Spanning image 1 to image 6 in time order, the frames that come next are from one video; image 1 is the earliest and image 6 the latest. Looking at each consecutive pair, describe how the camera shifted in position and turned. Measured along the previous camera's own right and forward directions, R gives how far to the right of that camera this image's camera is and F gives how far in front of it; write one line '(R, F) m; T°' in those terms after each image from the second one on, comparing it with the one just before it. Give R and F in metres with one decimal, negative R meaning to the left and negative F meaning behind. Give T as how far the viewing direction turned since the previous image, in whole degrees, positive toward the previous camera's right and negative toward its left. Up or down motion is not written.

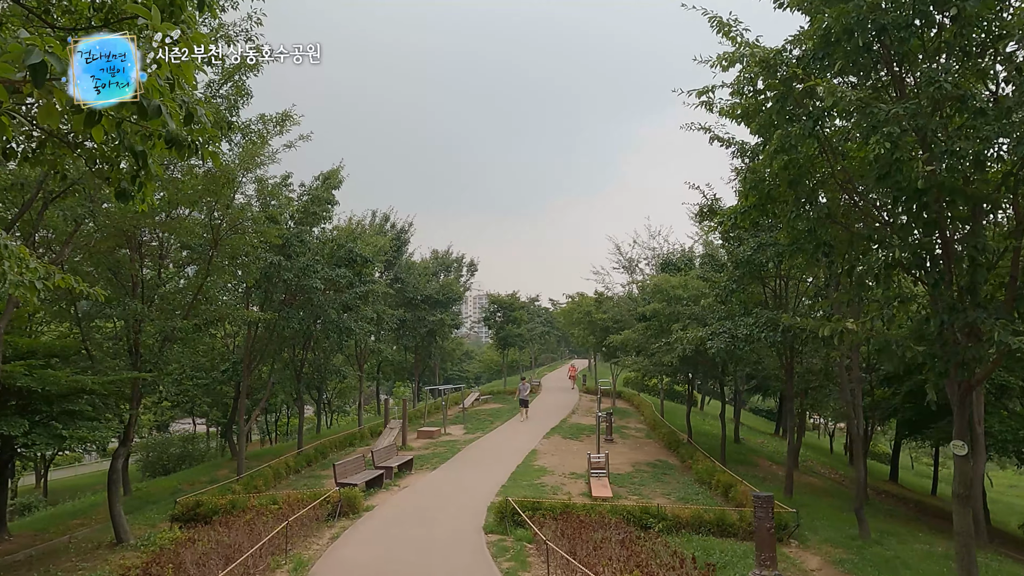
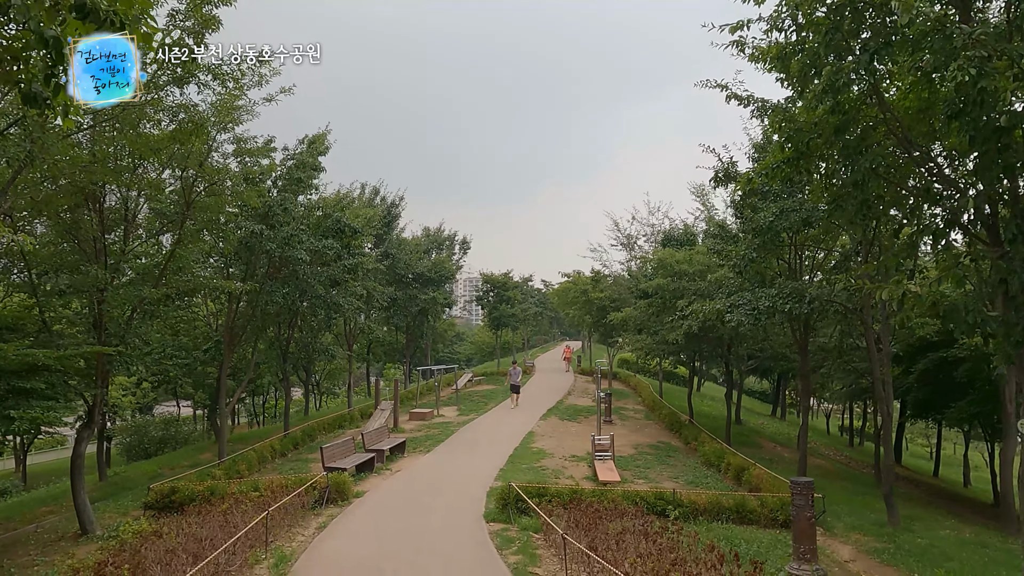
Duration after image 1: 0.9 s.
(-0.2, +0.9) m; +1°
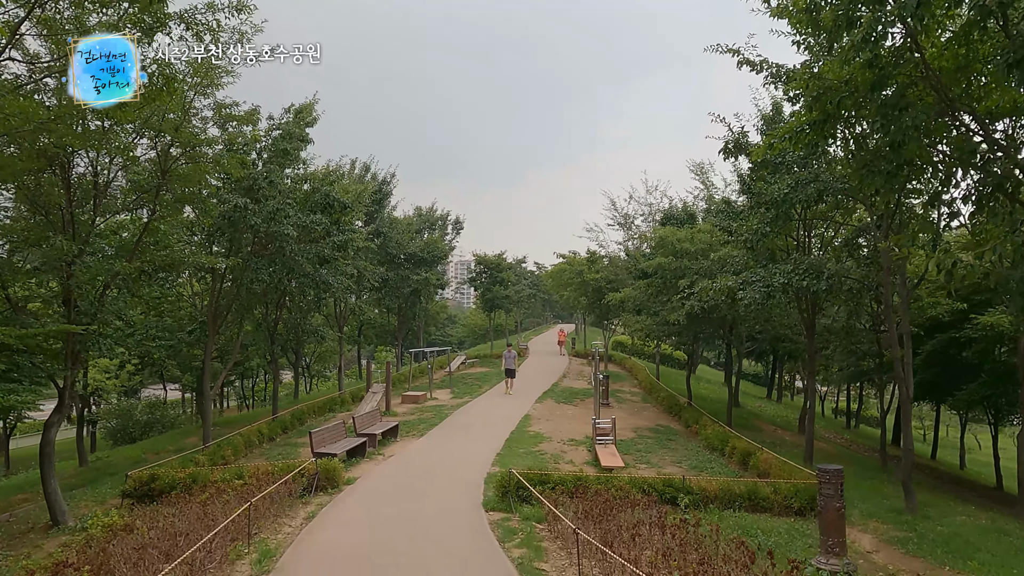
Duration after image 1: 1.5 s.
(-0.1, +0.6) m; +1°
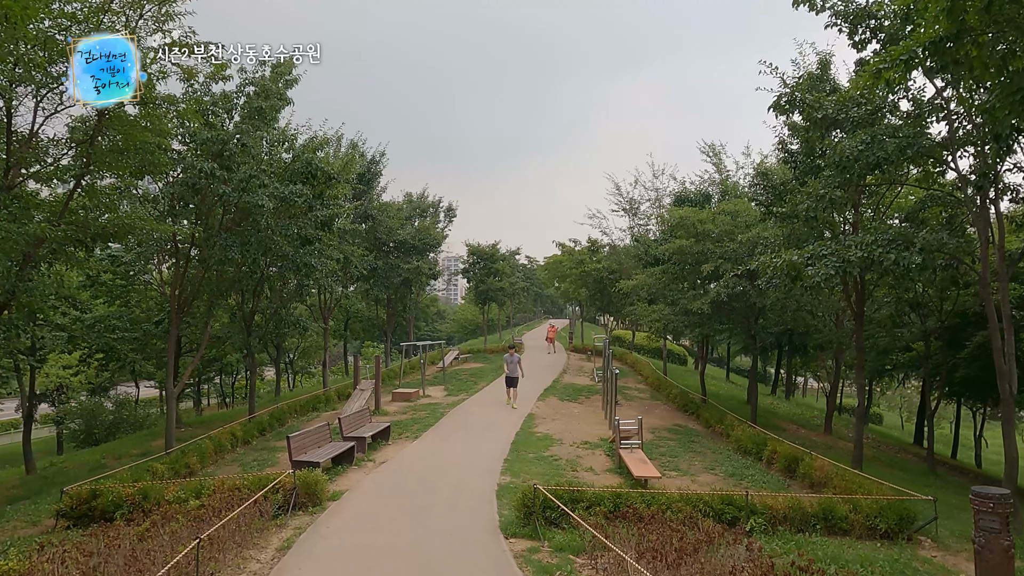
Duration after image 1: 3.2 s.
(-0.4, +1.6) m; +1°
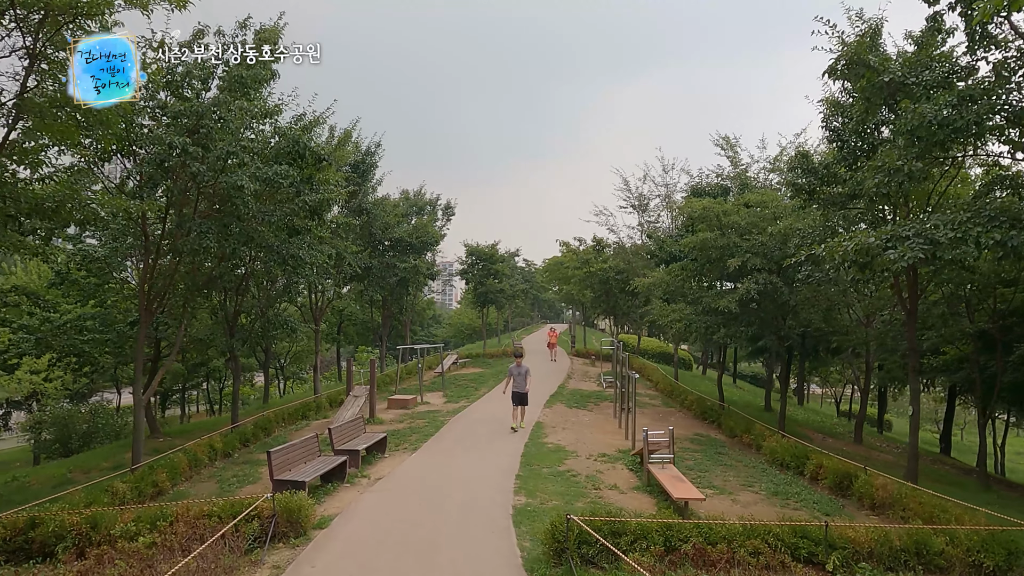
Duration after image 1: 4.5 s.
(-0.3, +1.2) m; +1°
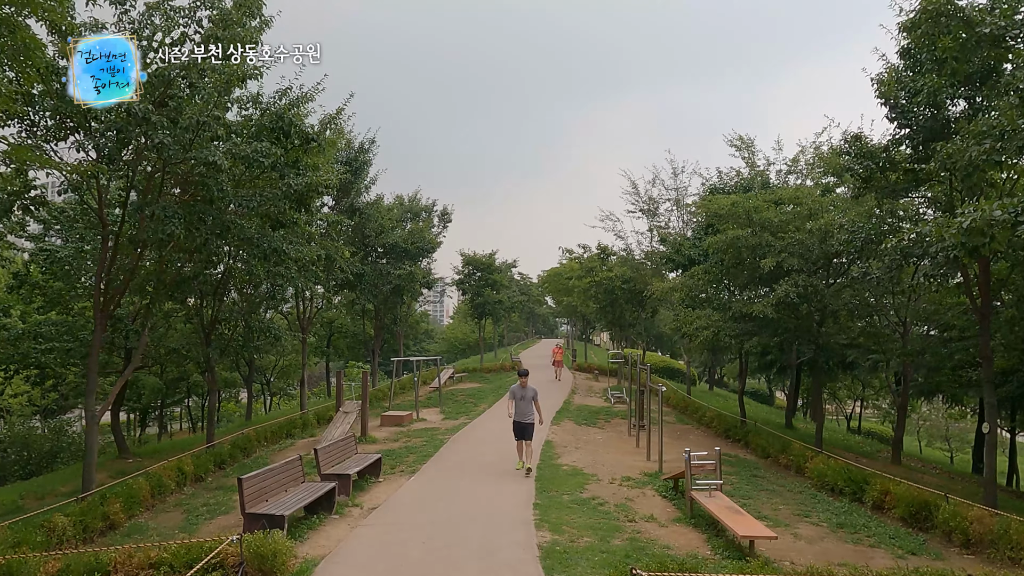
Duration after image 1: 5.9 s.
(-0.4, +1.3) m; +1°
